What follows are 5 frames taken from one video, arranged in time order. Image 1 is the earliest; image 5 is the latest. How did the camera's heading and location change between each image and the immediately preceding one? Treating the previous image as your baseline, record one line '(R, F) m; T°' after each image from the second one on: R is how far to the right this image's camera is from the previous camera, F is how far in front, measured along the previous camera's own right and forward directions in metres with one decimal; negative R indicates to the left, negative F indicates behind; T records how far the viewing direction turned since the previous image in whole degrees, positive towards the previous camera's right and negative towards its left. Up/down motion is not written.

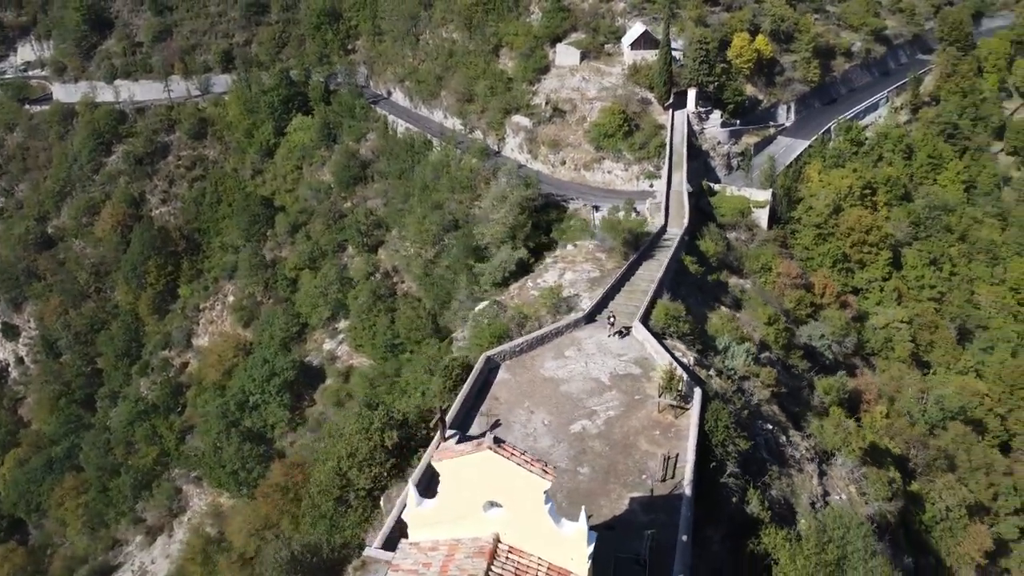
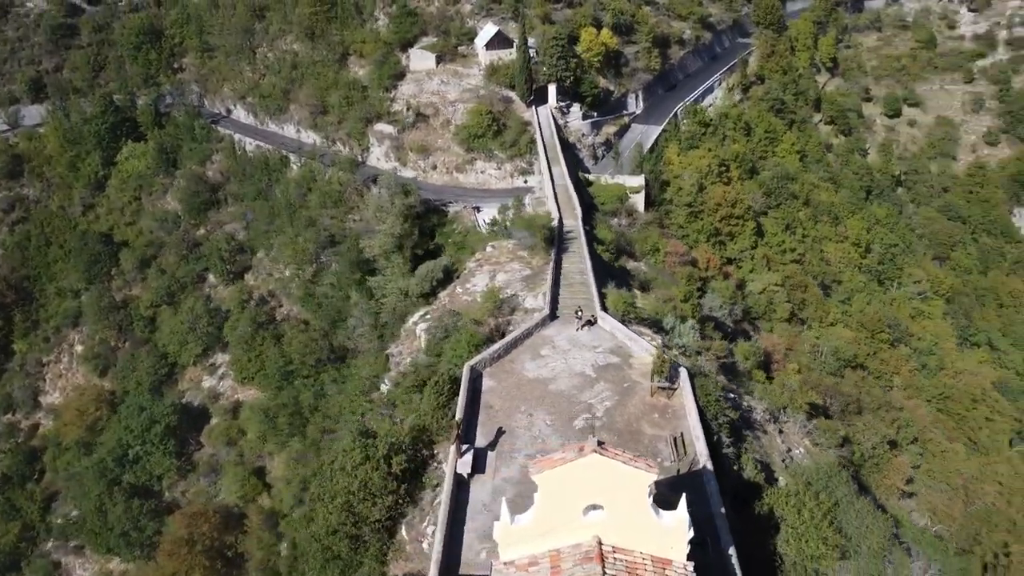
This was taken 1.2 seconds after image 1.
(-2.7, +0.3) m; +12°
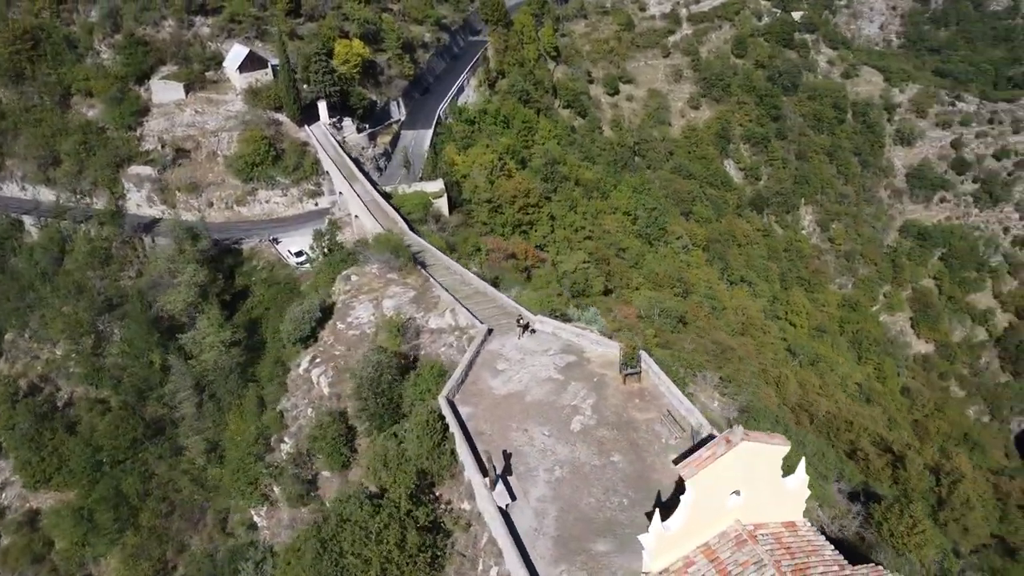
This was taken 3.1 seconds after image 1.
(-4.2, +0.9) m; +19°
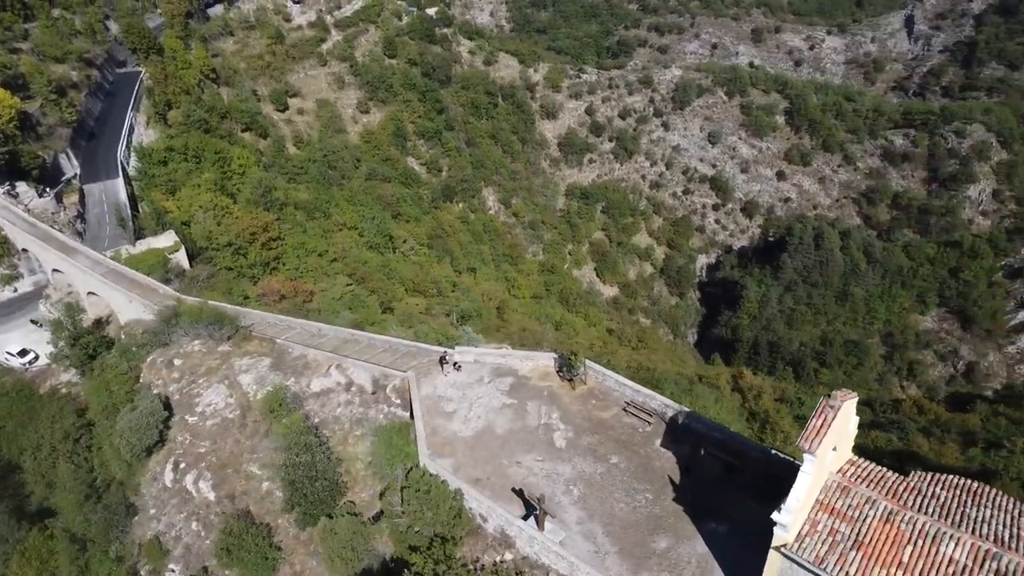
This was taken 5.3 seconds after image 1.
(-5.1, +1.4) m; +24°
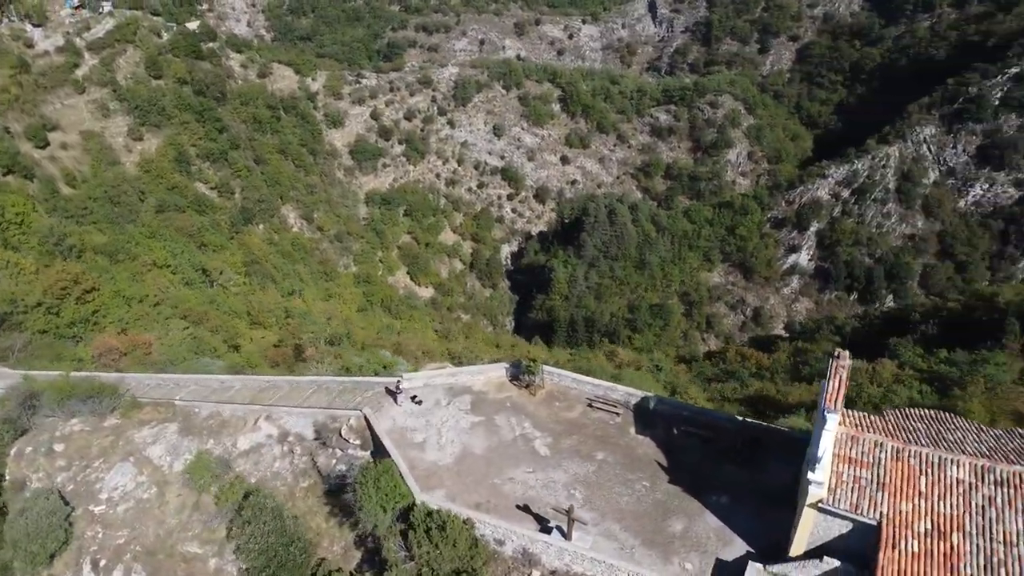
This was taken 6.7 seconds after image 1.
(-3.2, +0.7) m; +15°
